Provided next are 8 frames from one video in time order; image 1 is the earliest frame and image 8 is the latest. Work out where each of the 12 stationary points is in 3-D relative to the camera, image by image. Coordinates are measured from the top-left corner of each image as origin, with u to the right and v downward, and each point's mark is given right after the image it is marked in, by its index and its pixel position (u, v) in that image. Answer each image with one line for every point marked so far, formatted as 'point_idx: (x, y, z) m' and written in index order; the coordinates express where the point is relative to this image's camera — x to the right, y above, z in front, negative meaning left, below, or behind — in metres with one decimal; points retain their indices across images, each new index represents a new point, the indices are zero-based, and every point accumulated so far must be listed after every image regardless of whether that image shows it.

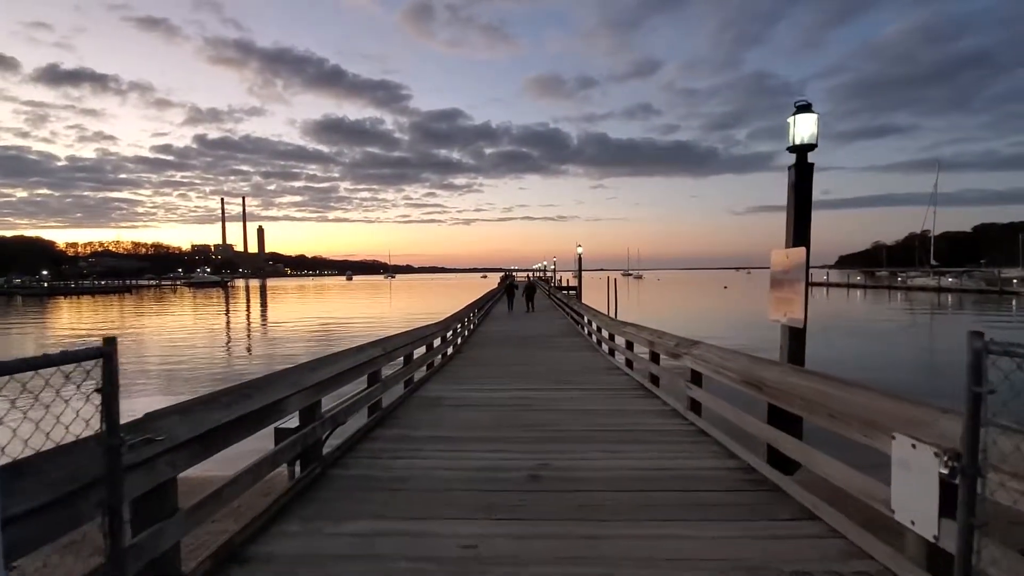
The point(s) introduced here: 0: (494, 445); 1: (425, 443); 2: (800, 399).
0: (-0.2, -1.7, +5.5) m
1: (-1.0, -1.7, +5.6) m
2: (+2.4, -0.9, +4.2) m
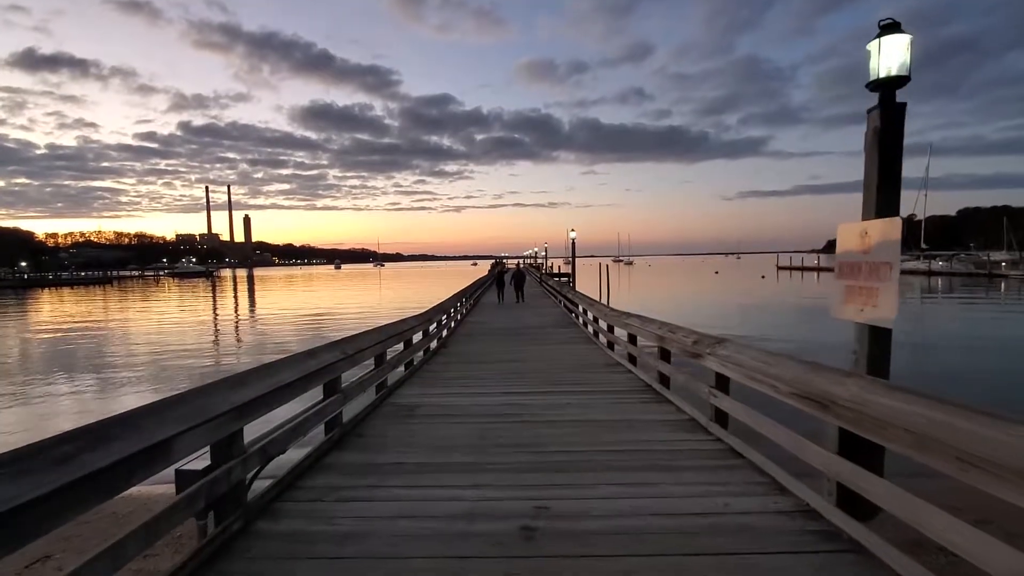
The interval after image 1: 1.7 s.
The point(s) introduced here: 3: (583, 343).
0: (-0.3, -1.6, +4.3) m
1: (-1.1, -1.6, +4.4) m
2: (+2.3, -0.8, +3.0) m
3: (+1.9, -1.5, +13.7) m
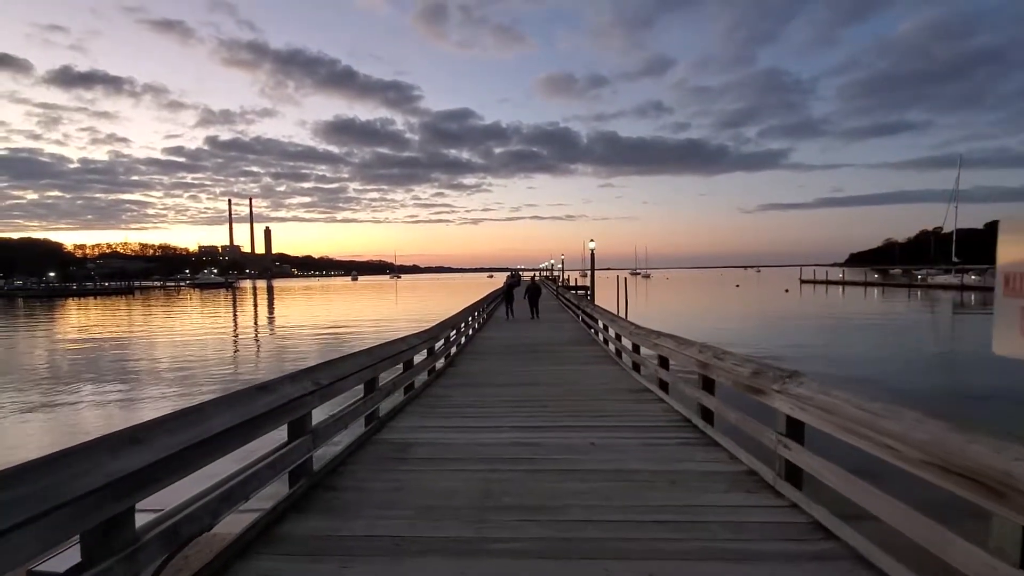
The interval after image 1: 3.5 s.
0: (-0.3, -1.7, +3.1) m
1: (-1.0, -1.7, +3.3) m
2: (+2.3, -0.9, +1.8) m
3: (+2.3, -1.8, +12.5) m
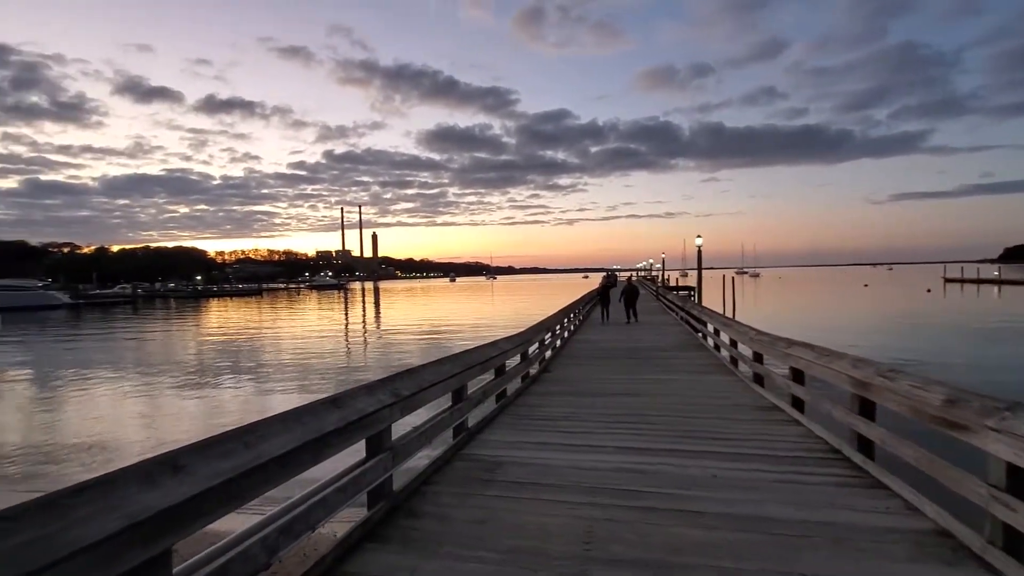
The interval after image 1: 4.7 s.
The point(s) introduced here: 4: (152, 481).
0: (+0.3, -1.7, +2.4) m
1: (-0.4, -1.7, +2.7) m
2: (+2.5, -0.9, +0.6) m
3: (+4.5, -1.8, +11.1) m
4: (-1.5, -0.8, +2.1) m
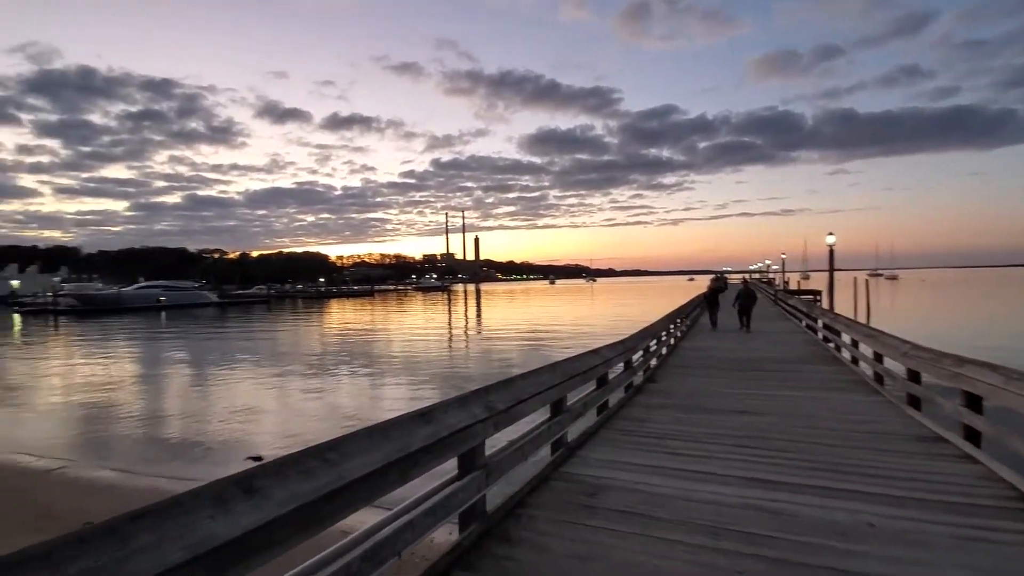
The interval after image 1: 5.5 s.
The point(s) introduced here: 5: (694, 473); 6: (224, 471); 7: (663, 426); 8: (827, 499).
0: (+0.7, -1.7, +1.9) m
1: (0.0, -1.8, +2.3) m
2: (+2.6, -1.0, -0.3) m
3: (+6.5, -1.9, +9.6) m
4: (-1.1, -0.8, +1.9) m
5: (+1.8, -1.8, +5.0) m
6: (-5.6, -3.6, +9.9) m
7: (+2.1, -1.9, +6.9) m
8: (+2.7, -1.8, +4.4) m
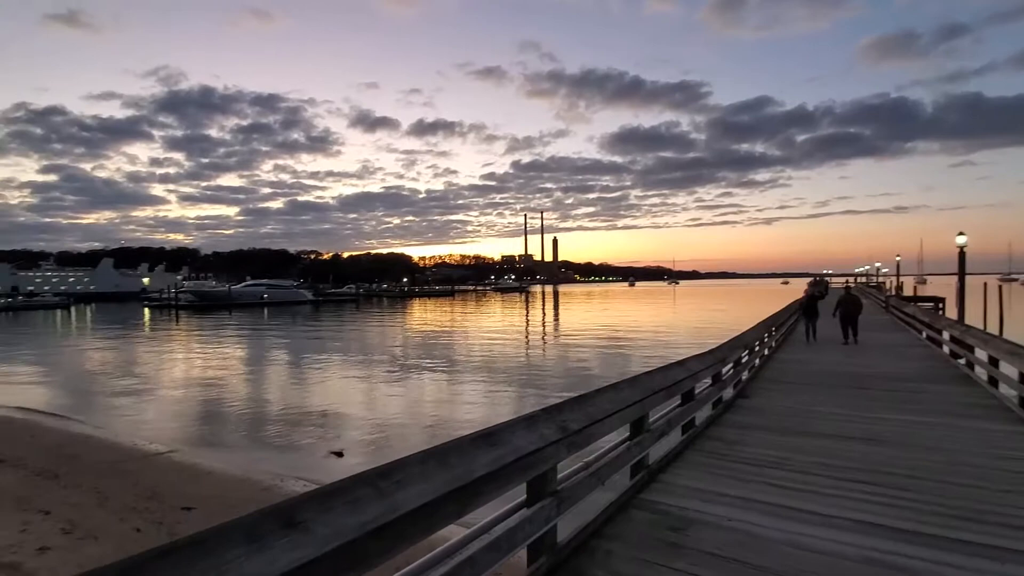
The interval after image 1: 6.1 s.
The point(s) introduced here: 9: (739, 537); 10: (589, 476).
0: (+0.9, -1.8, +1.4) m
1: (+0.3, -1.8, +1.9) m
2: (+2.4, -1.0, -1.0) m
3: (+7.8, -2.1, +8.2) m
4: (-0.9, -0.9, +1.7) m
5: (+2.5, -1.9, +4.4) m
6: (-4.1, -3.6, +10.3) m
7: (+3.0, -2.0, +6.2) m
8: (+3.3, -1.9, +3.6) m
9: (+1.7, -1.9, +3.9) m
10: (+0.6, -1.4, +3.8) m
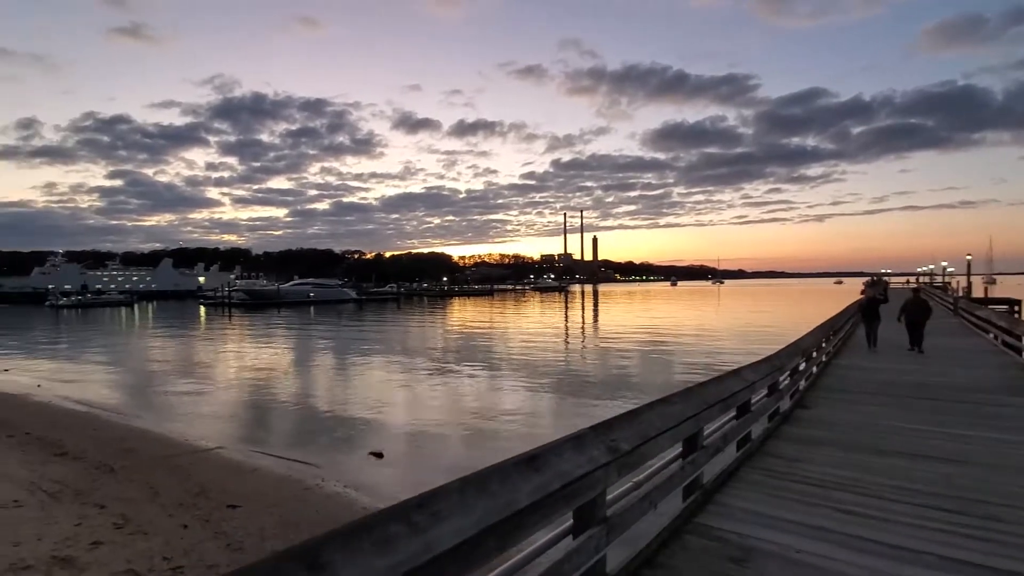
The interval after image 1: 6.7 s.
0: (+1.0, -1.9, +1.1) m
1: (+0.4, -1.9, +1.7) m
2: (+2.3, -1.1, -1.4) m
3: (+8.5, -2.2, +7.3) m
4: (-0.7, -0.9, +1.6) m
5: (+2.8, -2.0, +3.9) m
6: (-3.3, -3.6, +10.3) m
7: (+3.5, -2.0, +5.7) m
8: (+3.6, -2.0, +3.1) m
9: (+2.0, -2.0, +3.5) m
10: (+0.9, -1.5, +3.5) m
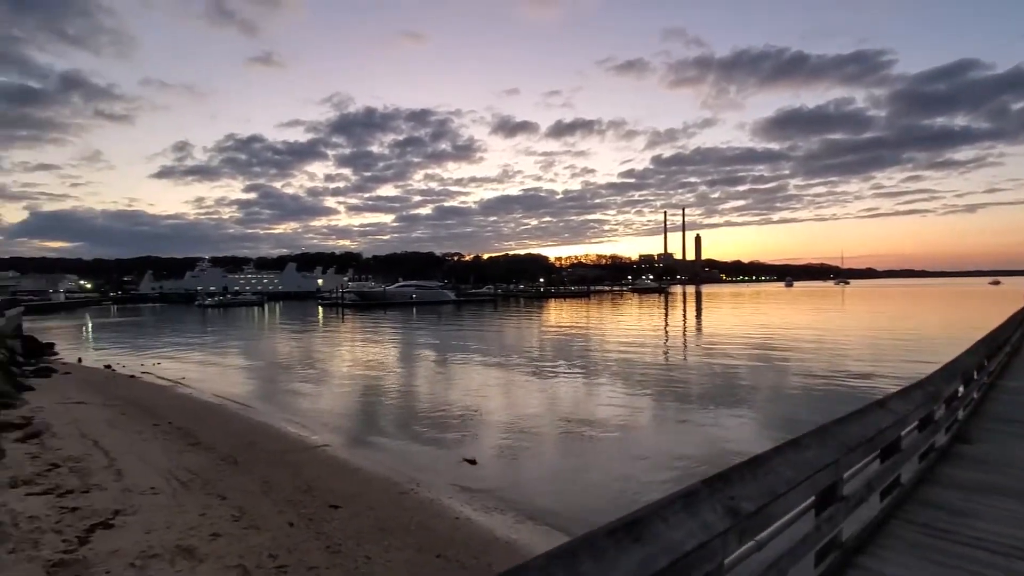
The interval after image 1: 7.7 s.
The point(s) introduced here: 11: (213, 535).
0: (+1.1, -2.0, +0.5) m
1: (+0.7, -2.0, +1.2) m
2: (+1.9, -1.2, -2.2) m
3: (+9.6, -2.3, +5.2) m
4: (-0.5, -1.0, +1.3) m
5: (+3.4, -2.1, +2.9) m
6: (-1.4, -3.8, +10.4) m
7: (+4.4, -2.1, +4.5) m
8: (+4.0, -2.1, +2.0) m
9: (+2.6, -2.1, +2.7) m
10: (+1.4, -1.6, +2.9) m
11: (-4.2, -3.5, +7.2) m
